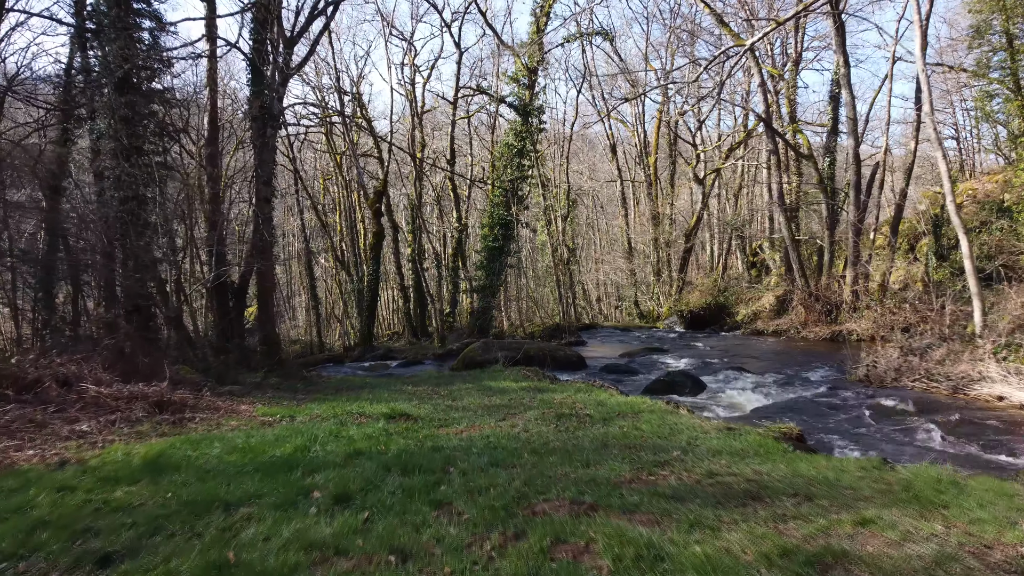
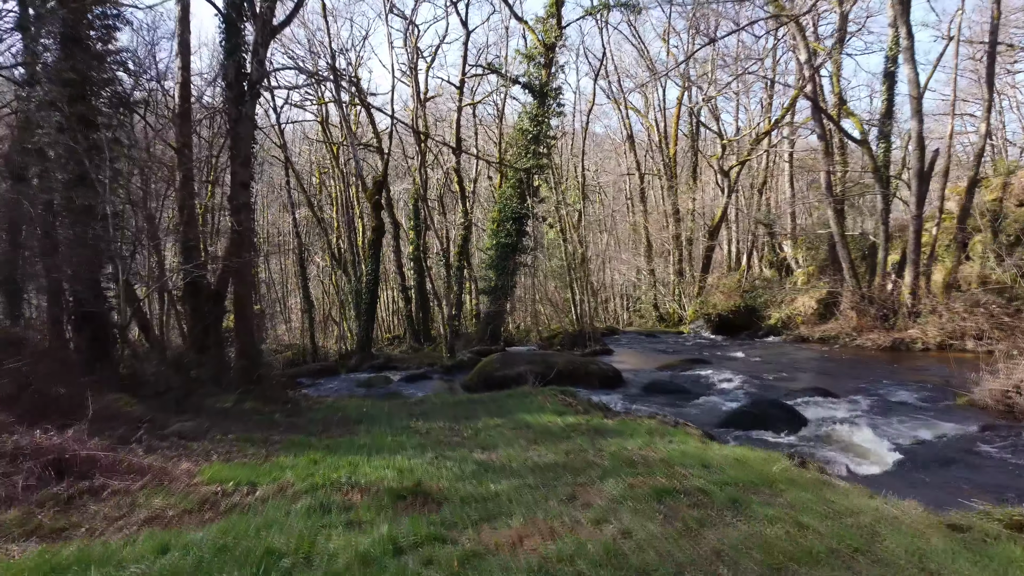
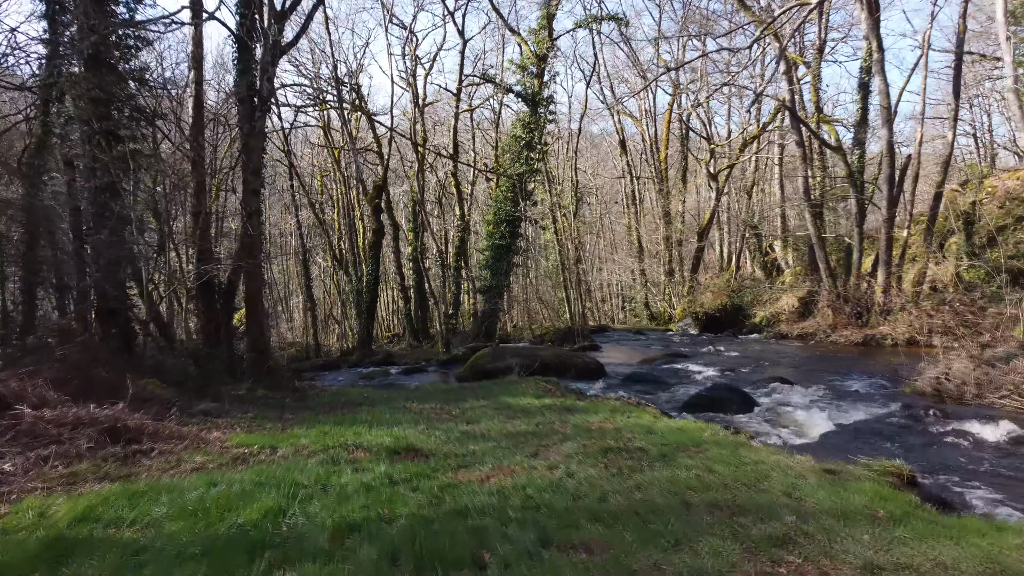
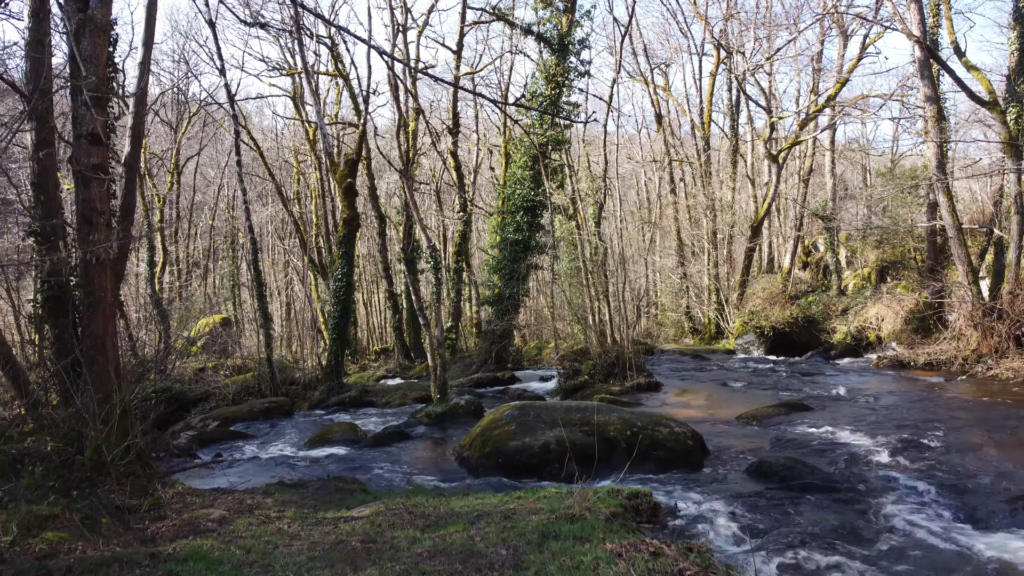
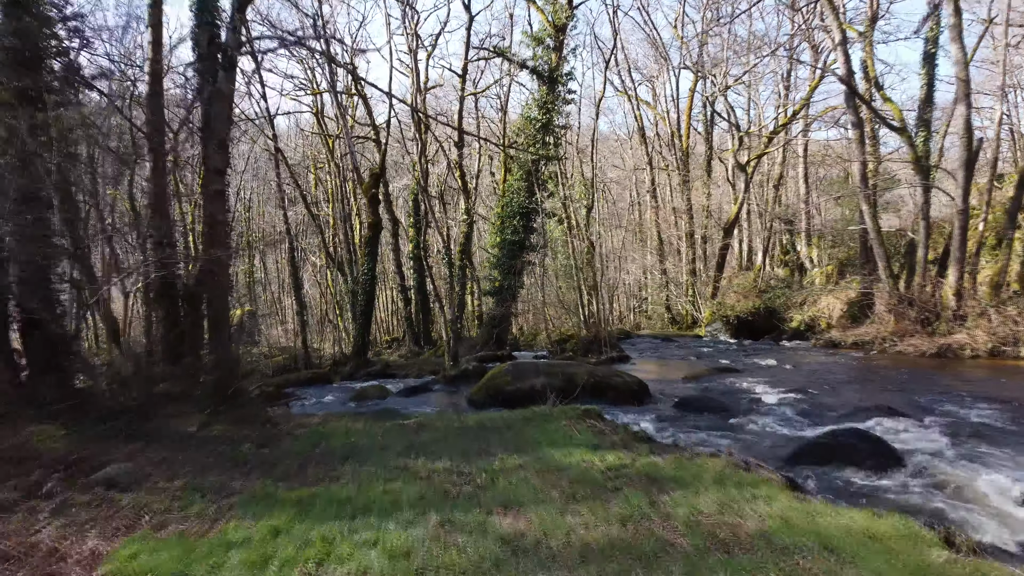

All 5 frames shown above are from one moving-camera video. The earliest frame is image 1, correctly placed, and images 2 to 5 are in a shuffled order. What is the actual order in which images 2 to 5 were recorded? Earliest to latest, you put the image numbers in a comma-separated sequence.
3, 2, 5, 4
